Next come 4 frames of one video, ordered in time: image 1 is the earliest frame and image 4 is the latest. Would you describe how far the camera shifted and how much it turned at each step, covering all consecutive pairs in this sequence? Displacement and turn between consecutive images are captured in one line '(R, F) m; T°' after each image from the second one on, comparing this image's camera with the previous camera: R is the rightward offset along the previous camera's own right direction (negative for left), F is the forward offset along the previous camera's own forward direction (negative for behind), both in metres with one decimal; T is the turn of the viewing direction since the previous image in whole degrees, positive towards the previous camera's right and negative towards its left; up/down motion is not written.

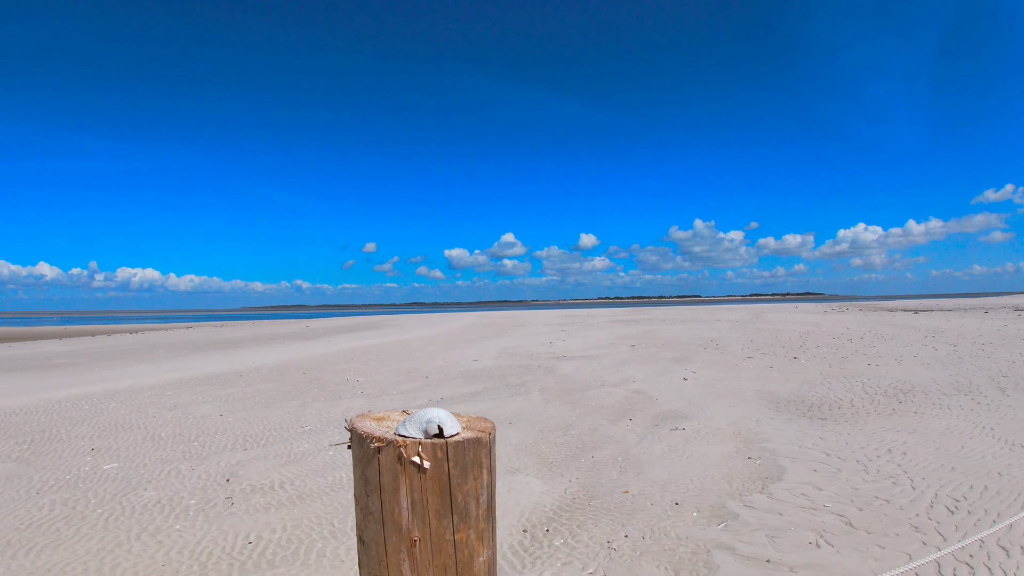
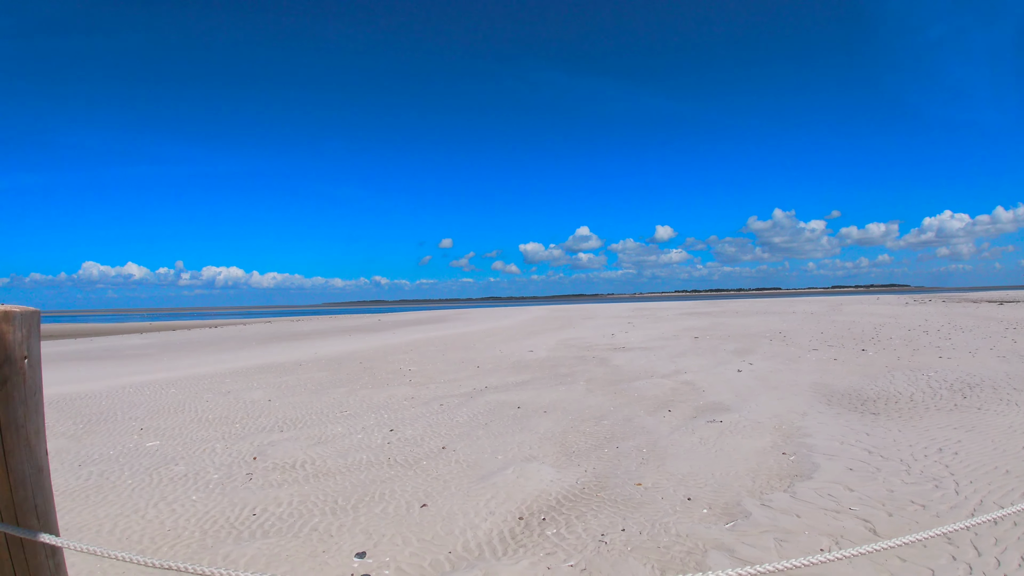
(+0.3, +0.1) m; -7°
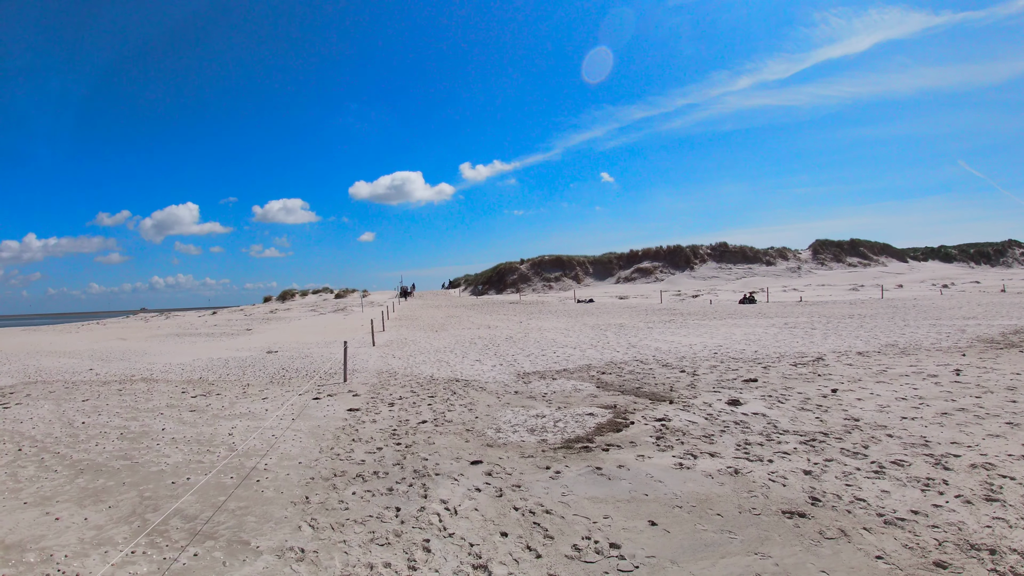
(-0.4, -0.2) m; +9°
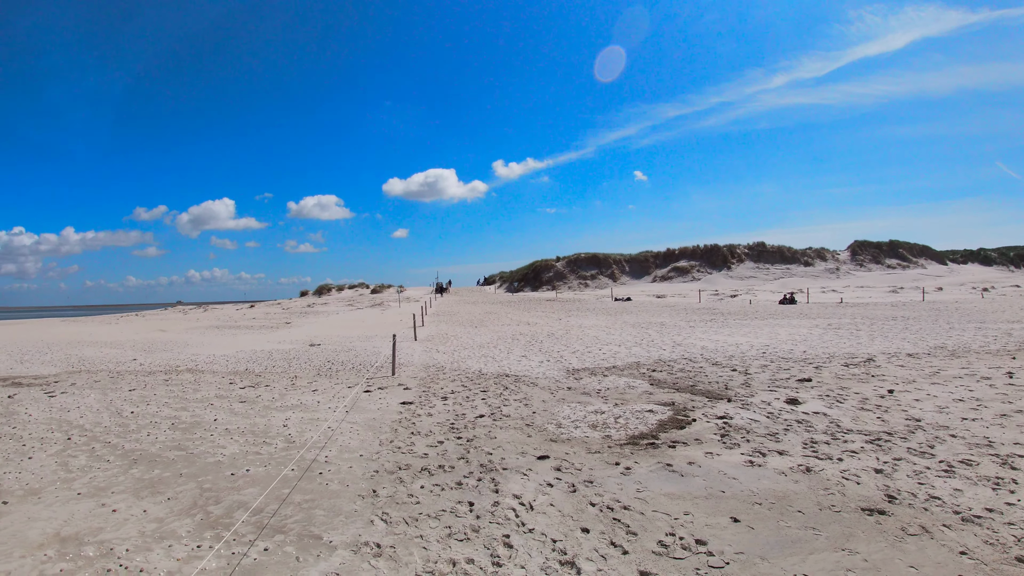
(-0.9, 0.0) m; 0°
